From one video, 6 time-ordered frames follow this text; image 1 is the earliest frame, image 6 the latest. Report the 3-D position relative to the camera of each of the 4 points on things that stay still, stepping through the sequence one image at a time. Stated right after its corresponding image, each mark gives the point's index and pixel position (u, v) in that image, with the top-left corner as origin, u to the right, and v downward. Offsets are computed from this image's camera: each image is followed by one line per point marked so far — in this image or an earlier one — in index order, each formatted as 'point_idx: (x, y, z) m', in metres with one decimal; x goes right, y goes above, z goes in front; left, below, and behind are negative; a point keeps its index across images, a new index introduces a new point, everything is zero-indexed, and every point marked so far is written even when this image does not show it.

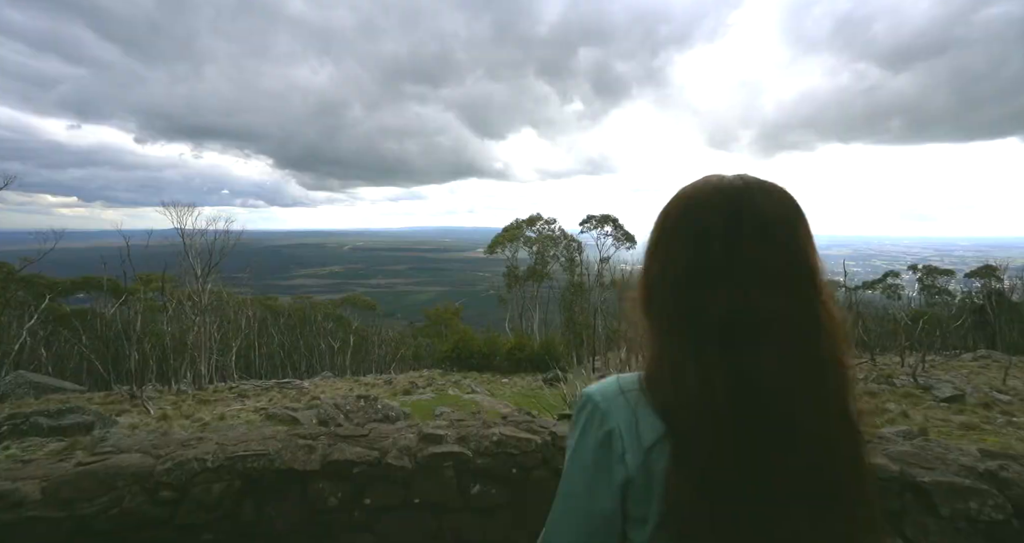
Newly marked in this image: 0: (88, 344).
0: (-16.4, -2.8, +18.0) m
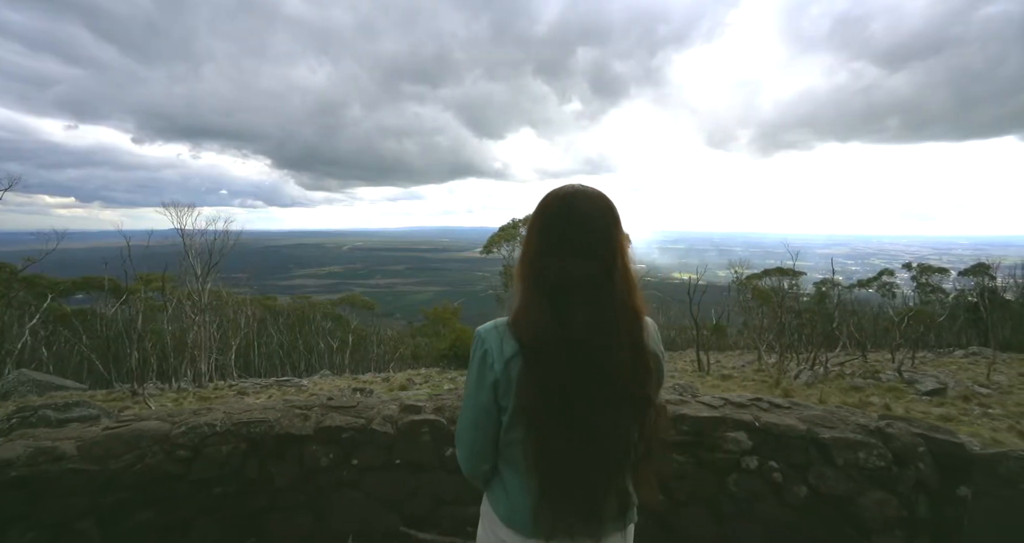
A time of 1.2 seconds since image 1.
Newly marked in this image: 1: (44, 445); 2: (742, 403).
0: (-16.6, -2.8, +18.3) m
1: (-2.6, -0.9, +2.6) m
2: (+1.4, -0.8, +2.9) m
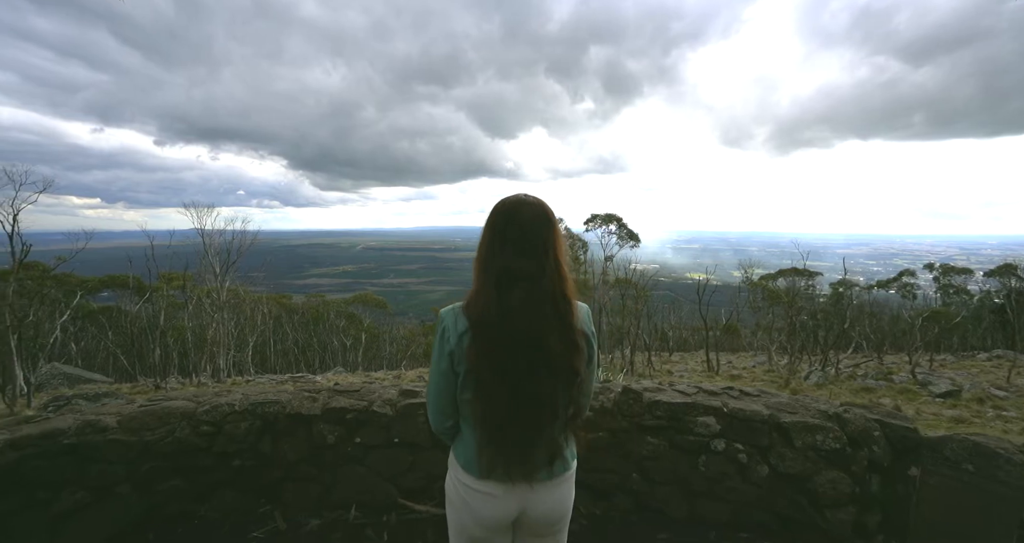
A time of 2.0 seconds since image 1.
0: (-16.3, -2.8, +19.0) m
1: (-2.7, -0.9, +2.9) m
2: (+1.4, -0.8, +3.1) m
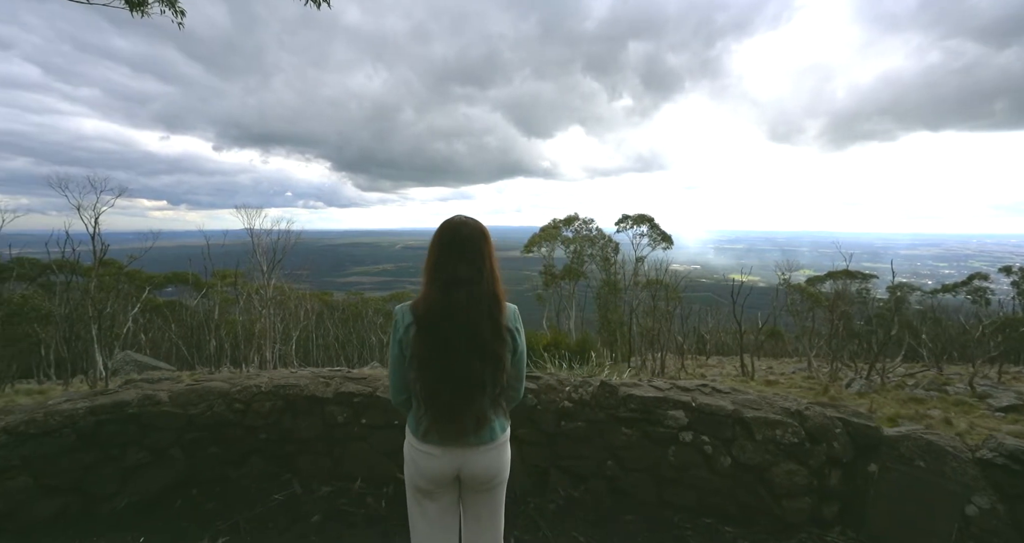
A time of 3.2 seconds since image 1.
0: (-15.0, -2.6, +20.7) m
1: (-2.8, -0.9, +3.5) m
2: (+1.3, -0.8, +3.4) m
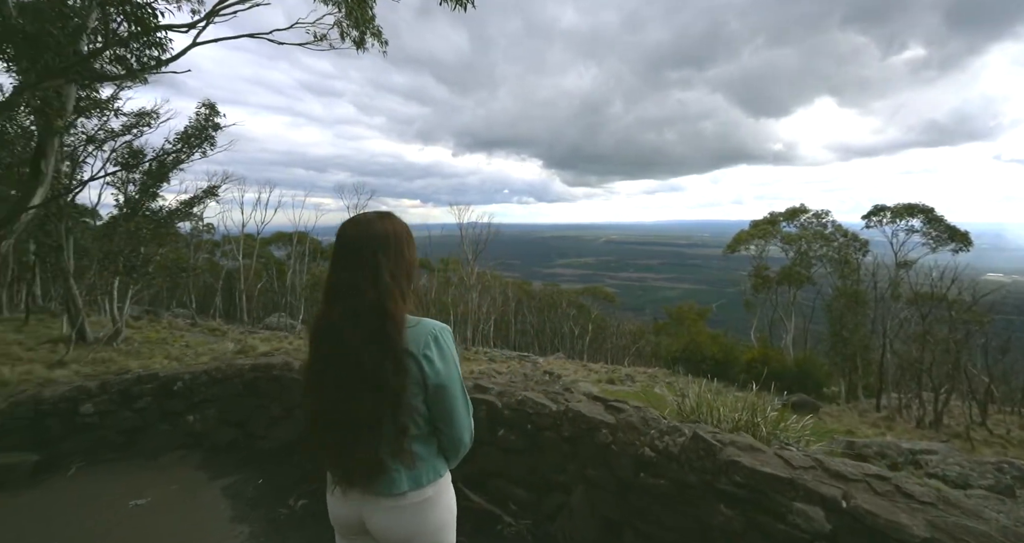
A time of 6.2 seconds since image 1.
0: (-5.6, -1.8, +24.9) m
1: (-2.0, -0.8, +4.0) m
2: (+1.6, -0.9, +2.1) m
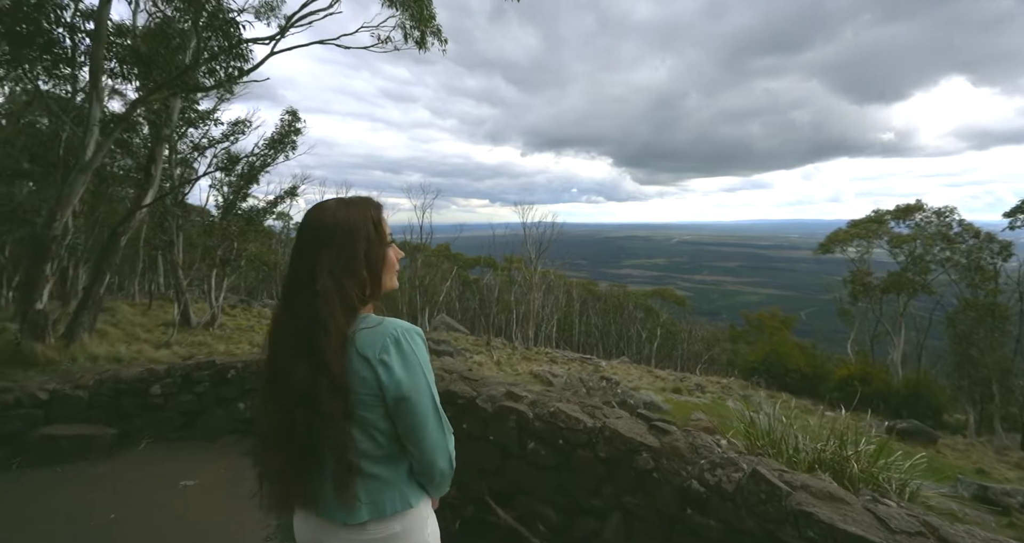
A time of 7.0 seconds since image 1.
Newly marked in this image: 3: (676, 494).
0: (-2.1, -1.7, +25.2) m
1: (-1.6, -0.7, +4.0) m
2: (+1.6, -0.9, +1.6) m
3: (+0.7, -1.0, +2.0) m
